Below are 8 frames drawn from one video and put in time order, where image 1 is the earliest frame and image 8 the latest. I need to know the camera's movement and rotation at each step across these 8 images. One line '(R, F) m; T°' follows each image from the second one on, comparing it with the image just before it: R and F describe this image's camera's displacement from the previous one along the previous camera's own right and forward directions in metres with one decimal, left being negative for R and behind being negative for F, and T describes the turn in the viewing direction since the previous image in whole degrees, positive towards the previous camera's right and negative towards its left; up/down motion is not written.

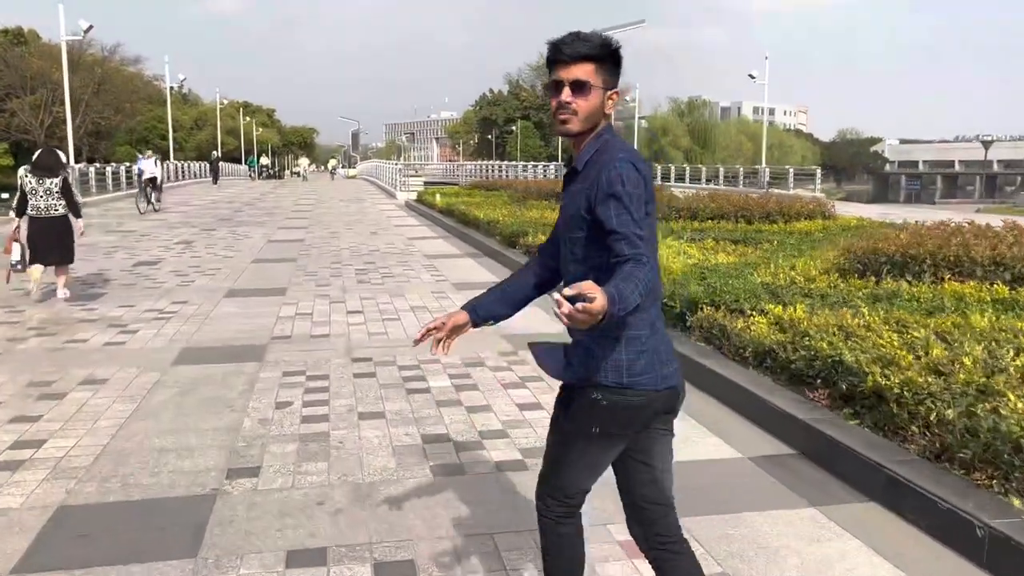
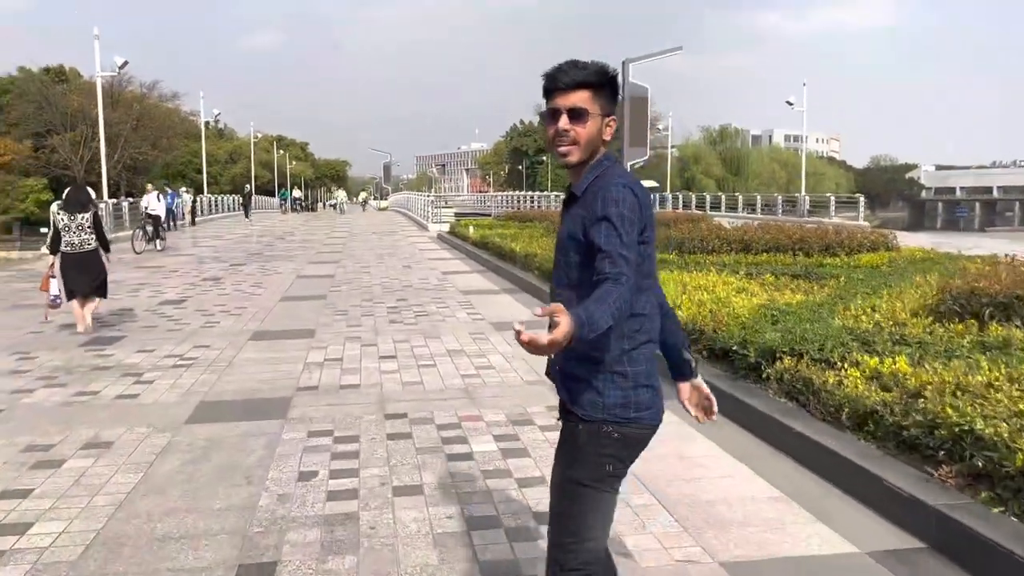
(-0.1, +0.6) m; -2°
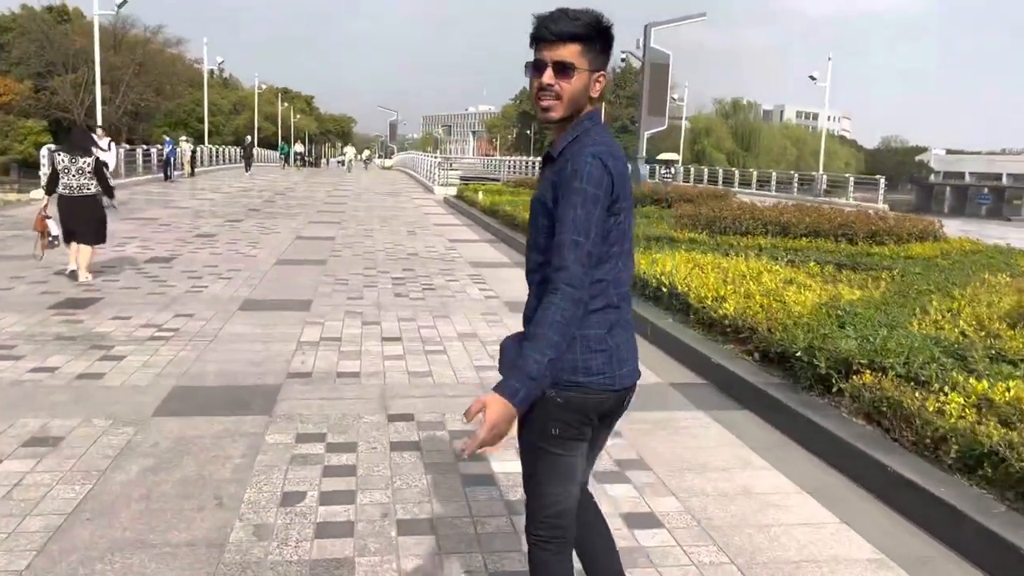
(-0.2, +0.8) m; 0°
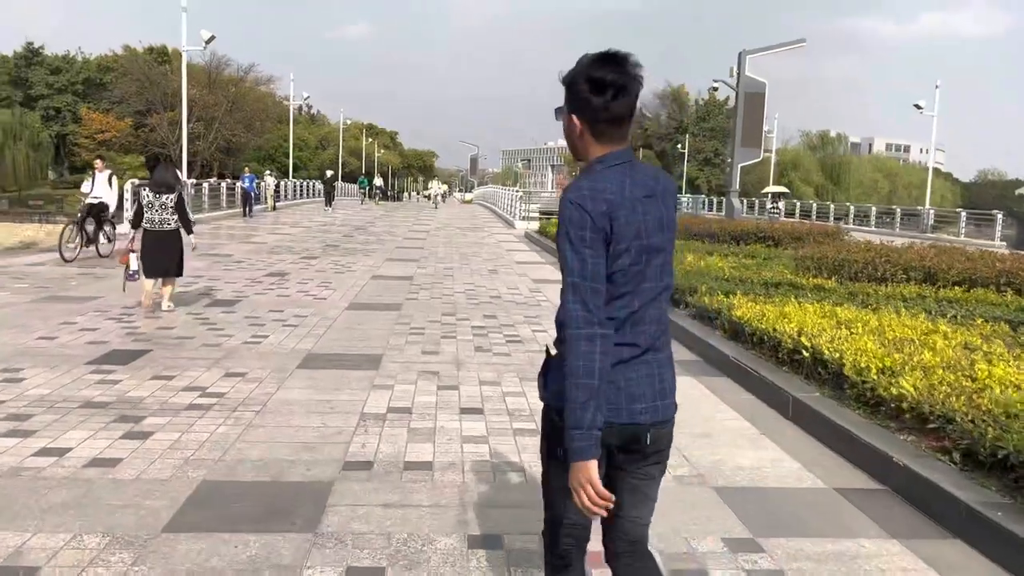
(-0.2, +1.2) m; -5°
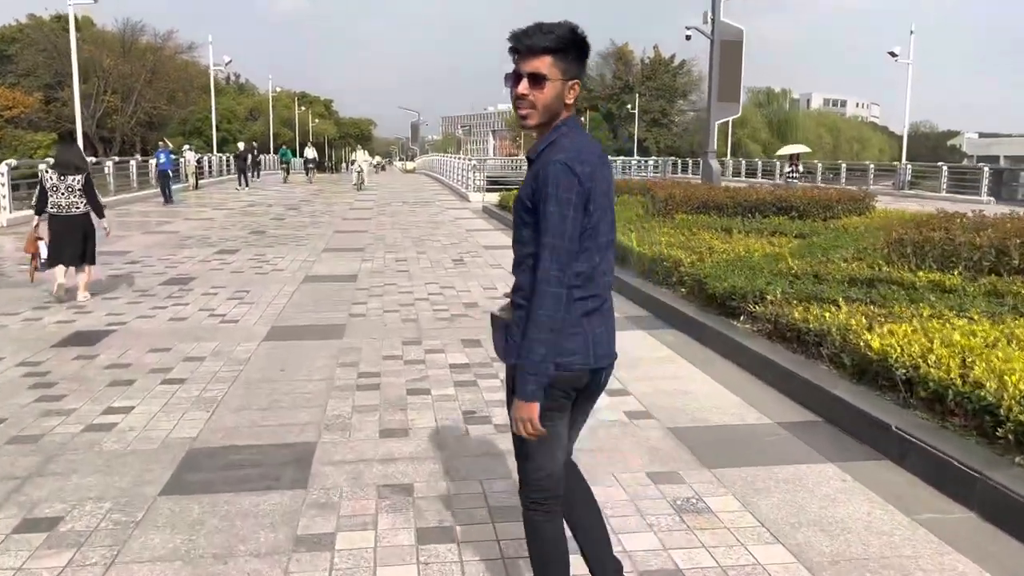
(-0.3, +2.8) m; +4°
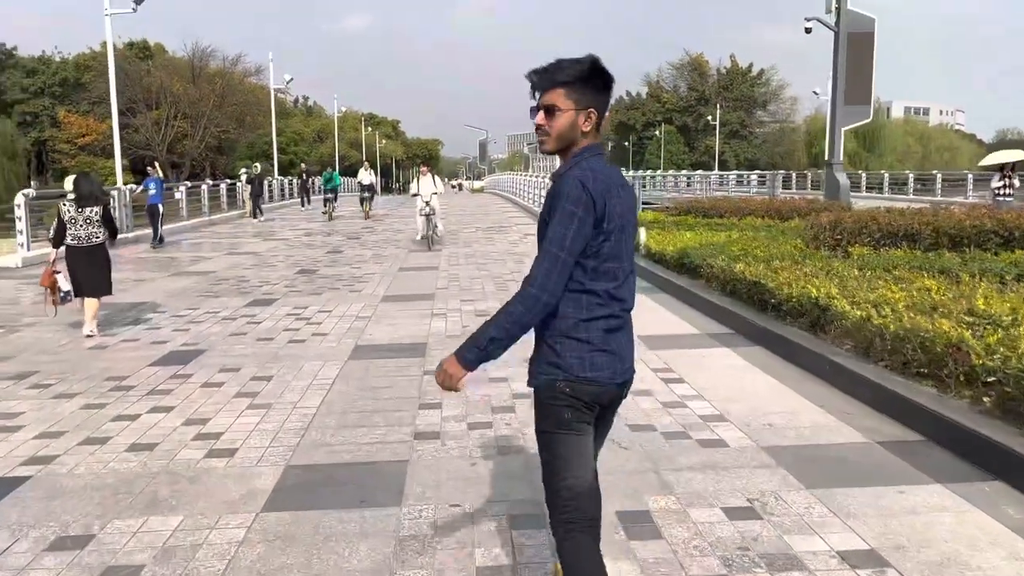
(-0.6, +3.0) m; -5°
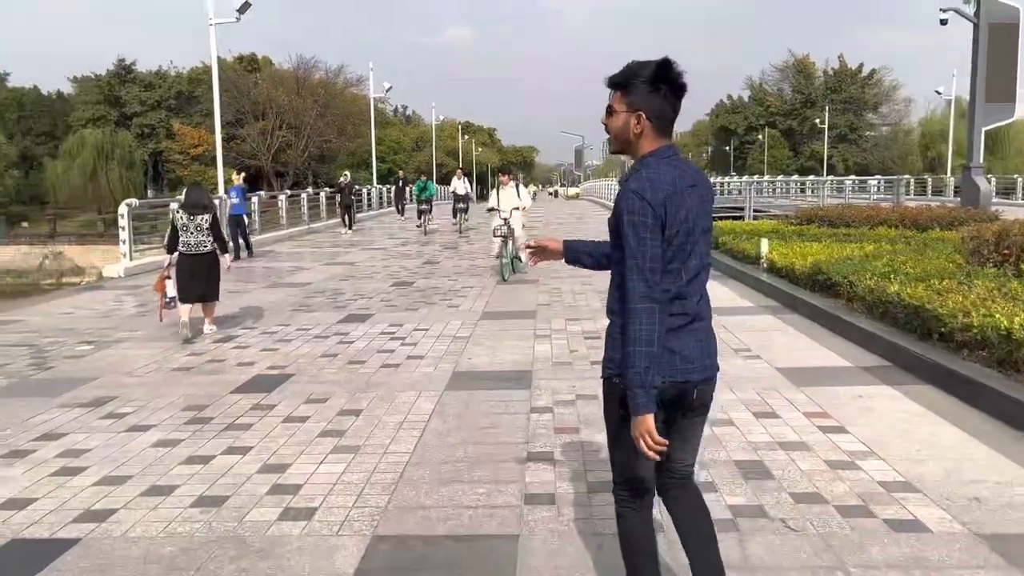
(-0.2, +0.8) m; -6°
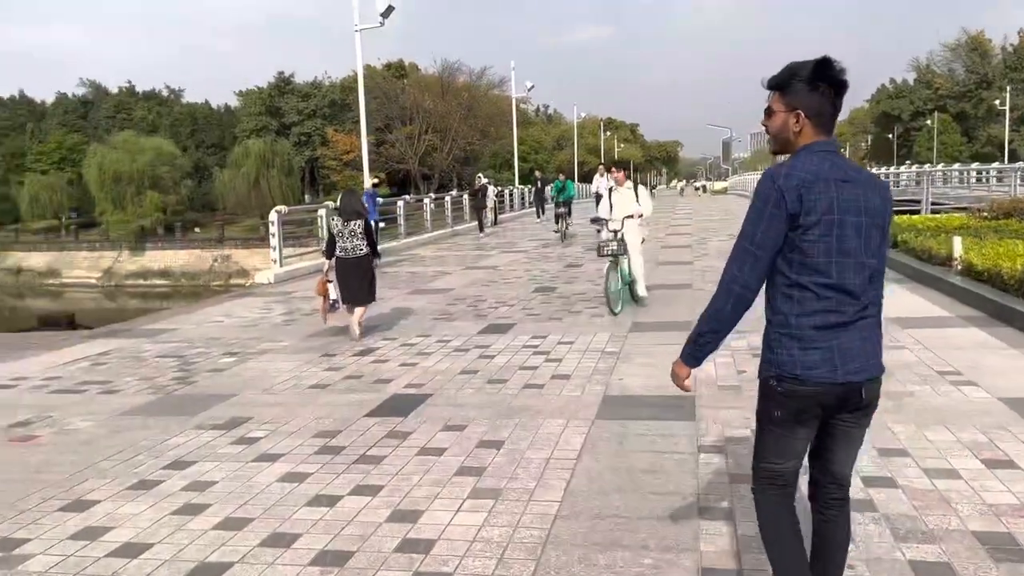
(-0.1, +0.7) m; -10°
